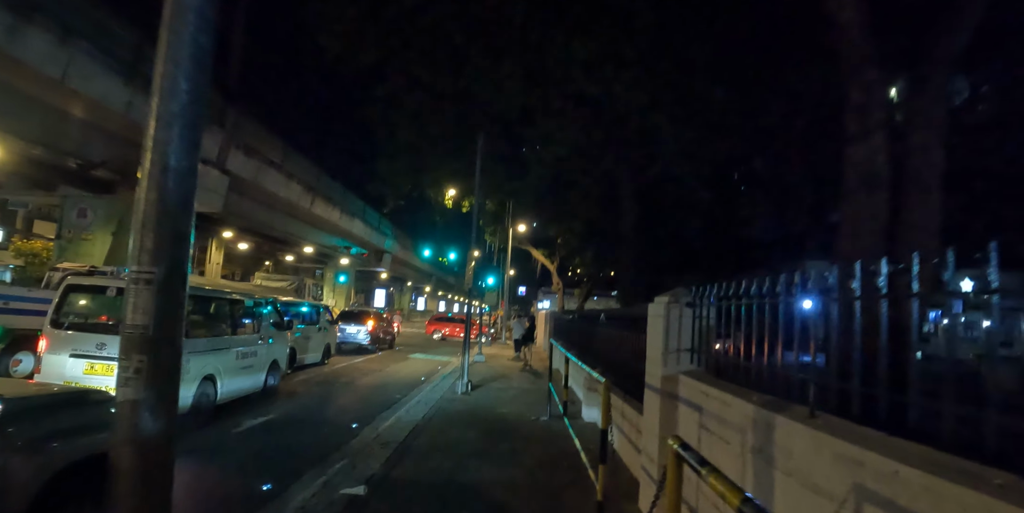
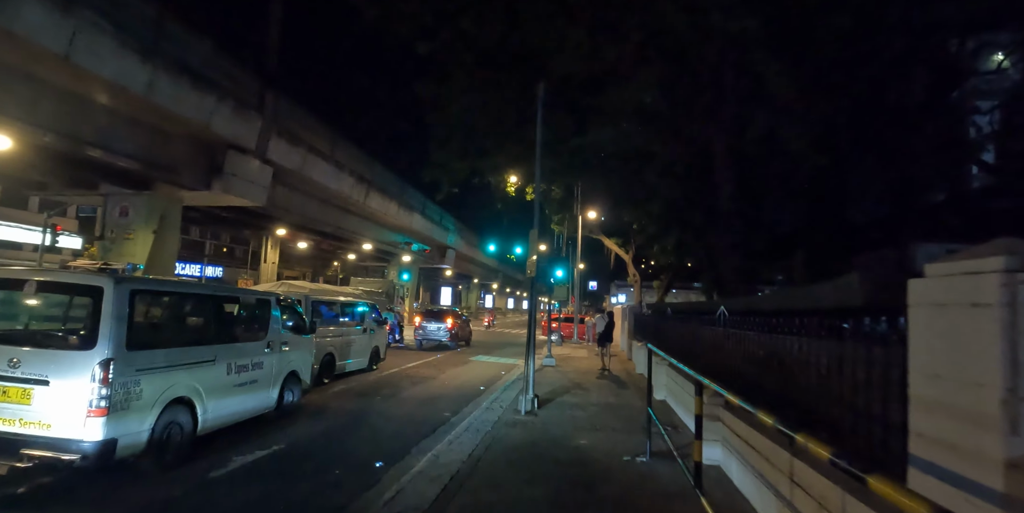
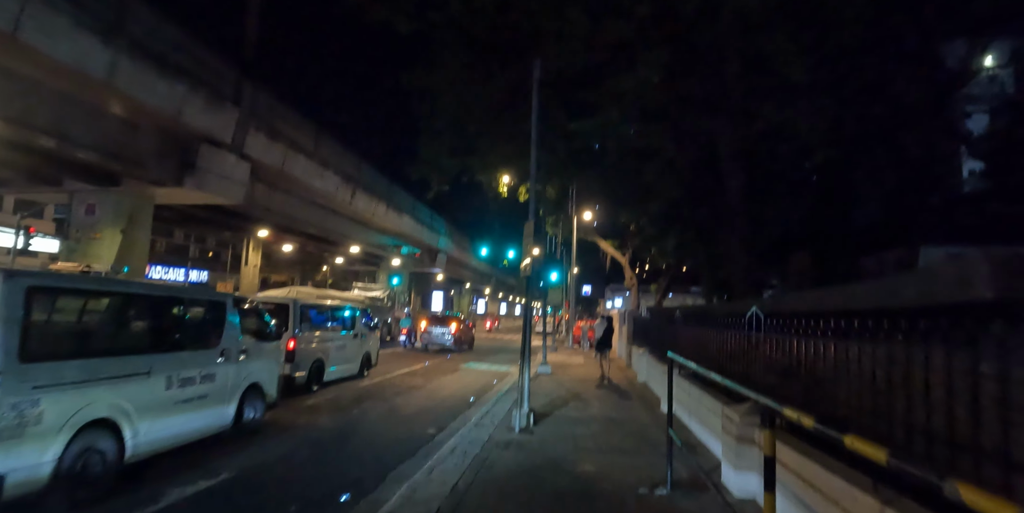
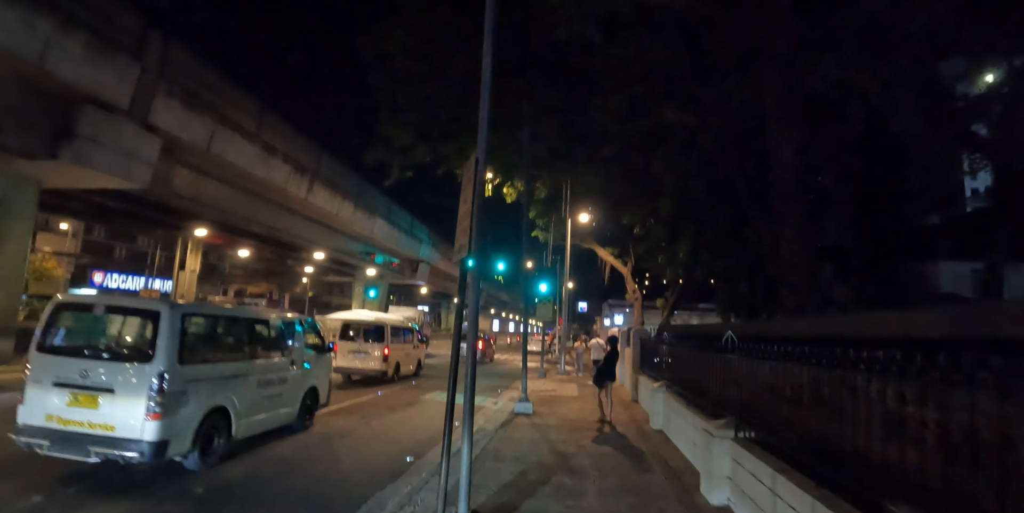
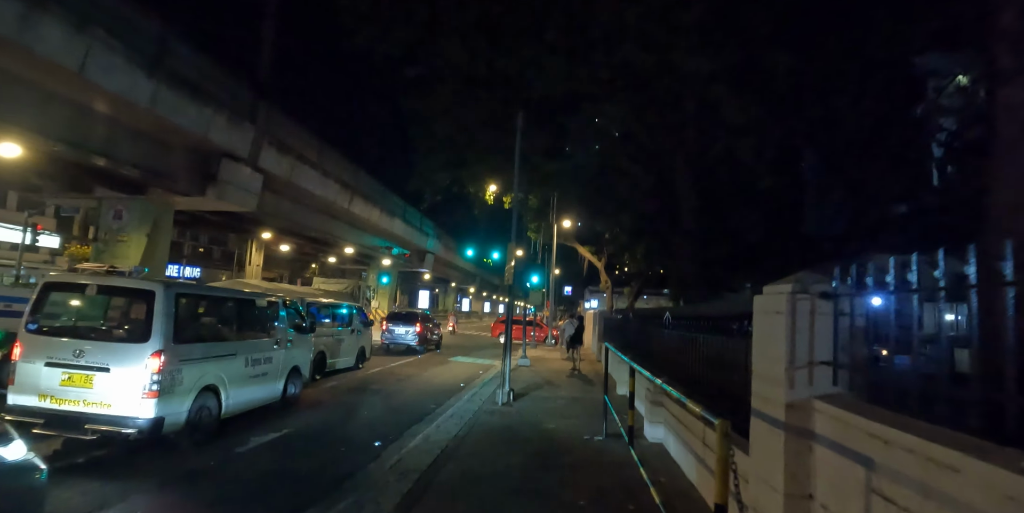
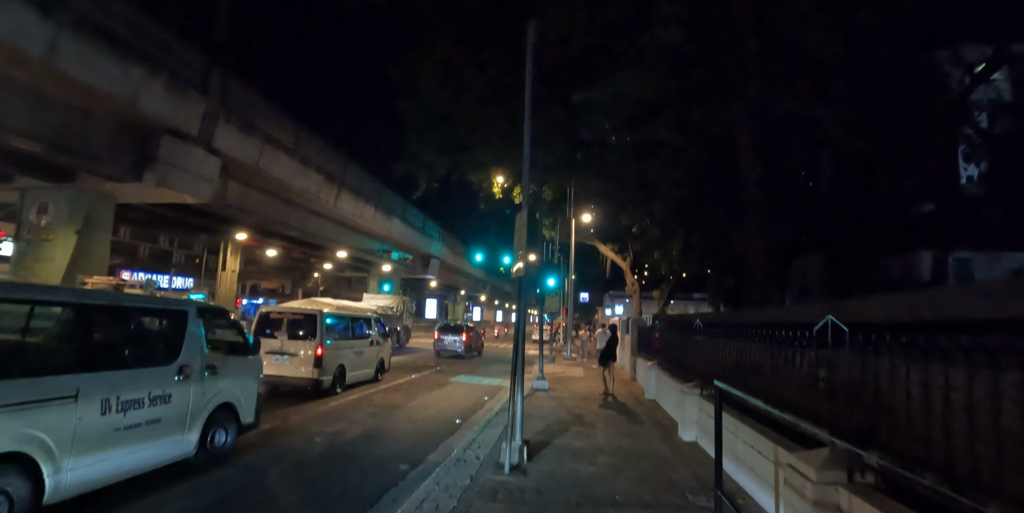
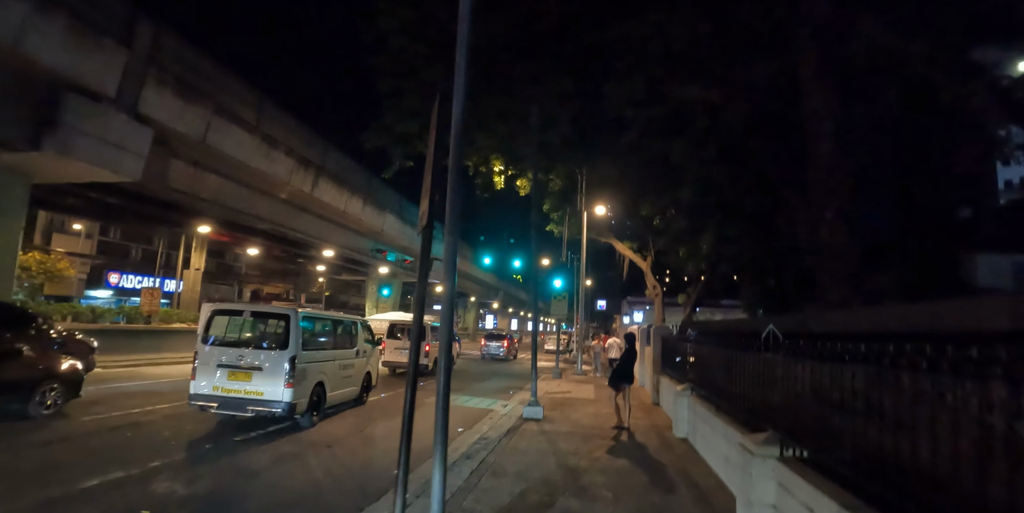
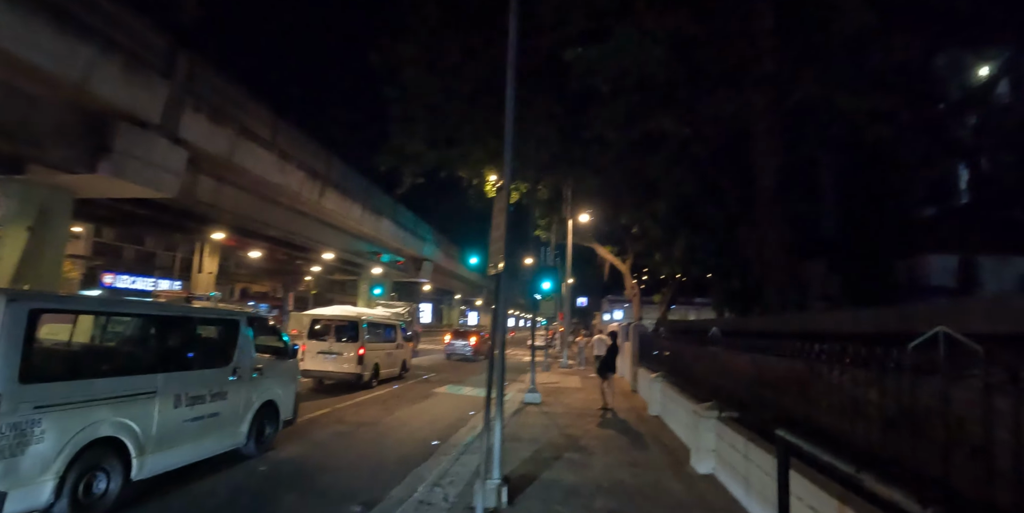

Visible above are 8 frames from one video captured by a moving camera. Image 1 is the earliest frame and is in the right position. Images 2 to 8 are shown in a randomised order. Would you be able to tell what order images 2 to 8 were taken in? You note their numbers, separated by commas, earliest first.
5, 2, 3, 6, 8, 4, 7
